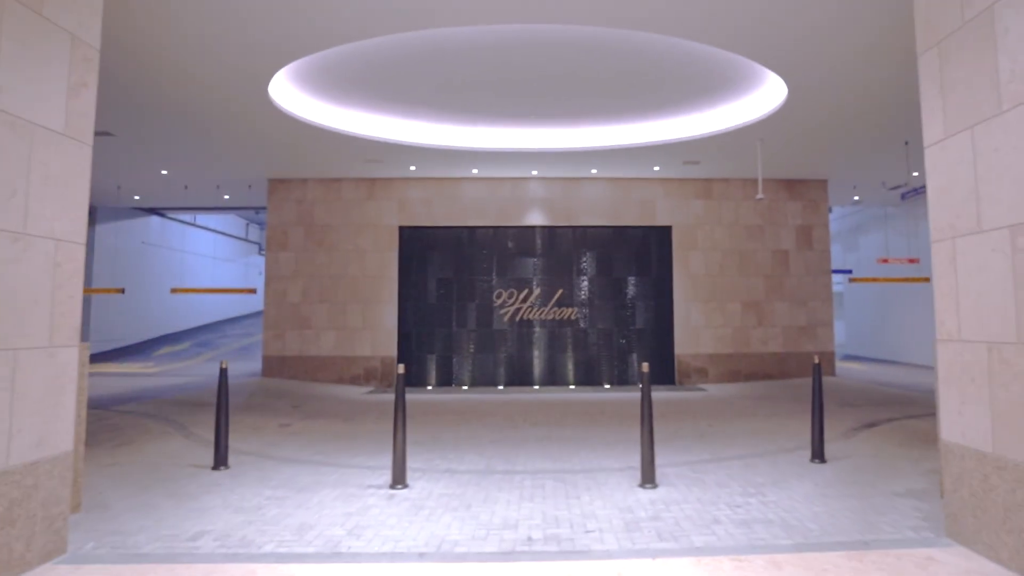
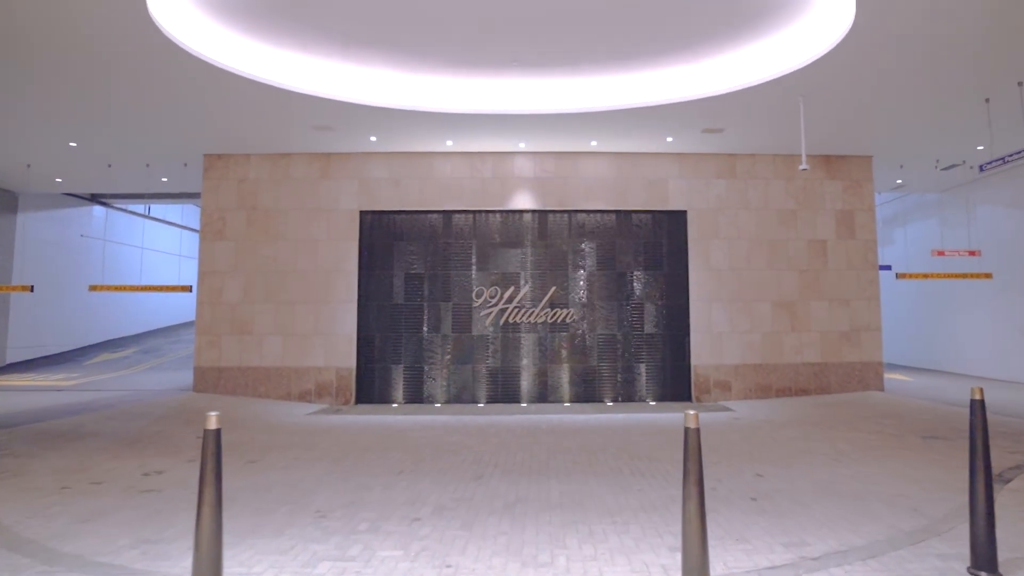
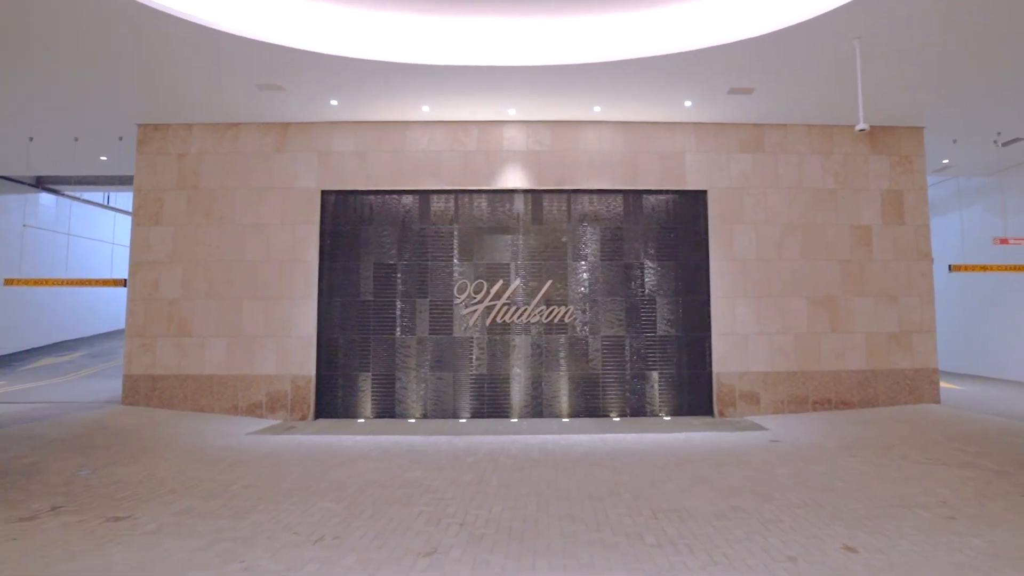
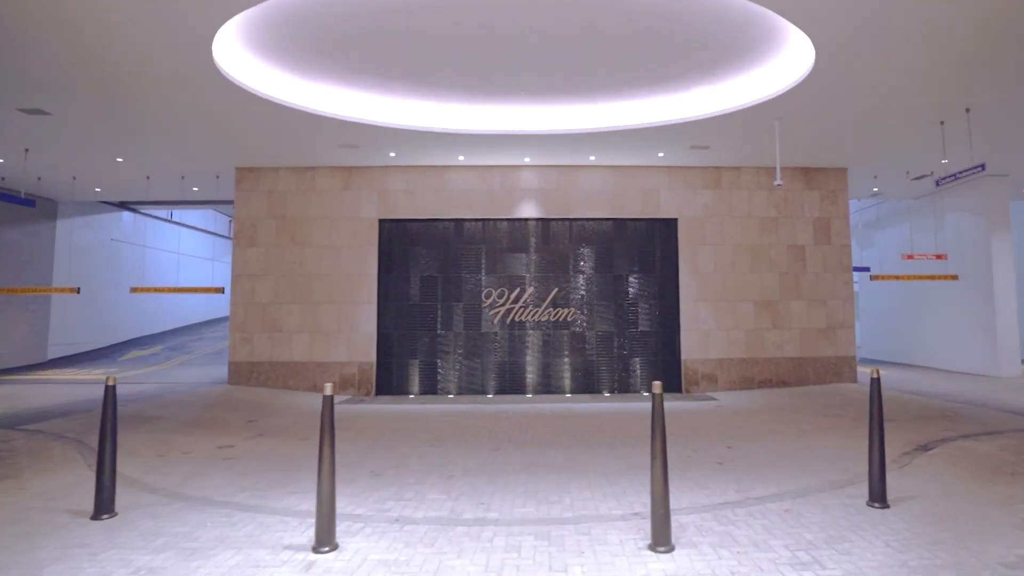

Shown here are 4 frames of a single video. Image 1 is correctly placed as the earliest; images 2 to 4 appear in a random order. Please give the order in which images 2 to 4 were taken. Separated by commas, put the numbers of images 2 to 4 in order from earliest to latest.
4, 2, 3
